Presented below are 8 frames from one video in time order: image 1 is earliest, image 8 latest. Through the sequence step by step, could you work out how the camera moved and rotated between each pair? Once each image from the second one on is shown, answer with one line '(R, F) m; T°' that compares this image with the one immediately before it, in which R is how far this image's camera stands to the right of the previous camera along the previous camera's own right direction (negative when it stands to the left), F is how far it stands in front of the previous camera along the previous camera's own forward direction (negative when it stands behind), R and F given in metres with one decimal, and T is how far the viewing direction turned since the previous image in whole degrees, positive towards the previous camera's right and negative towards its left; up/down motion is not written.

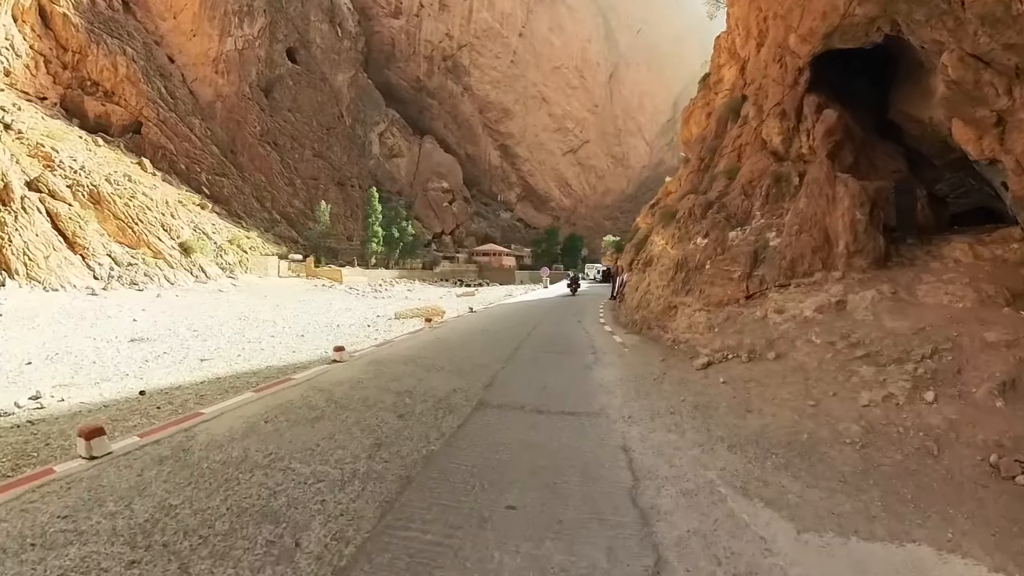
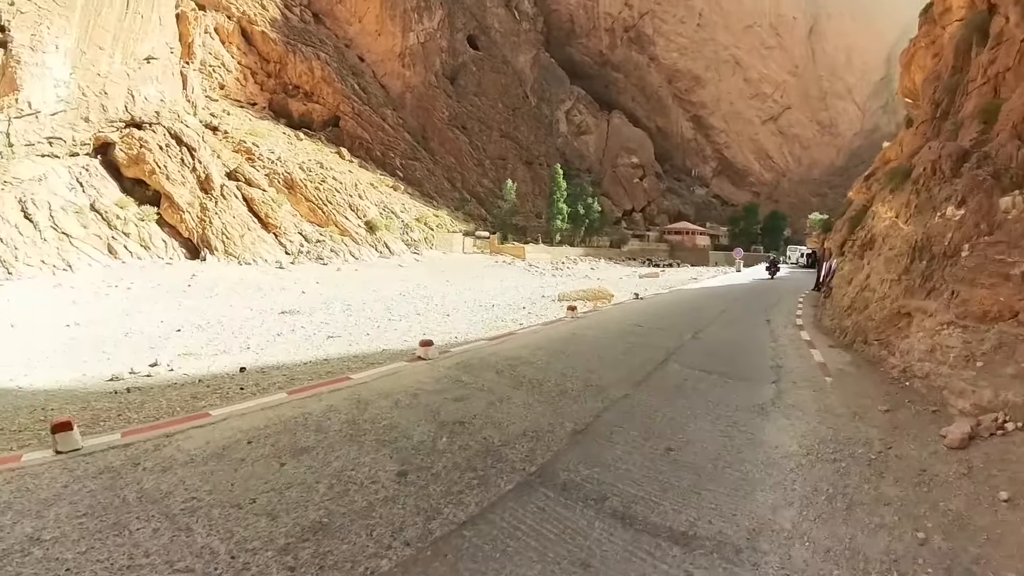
(+0.6, +2.4) m; -18°
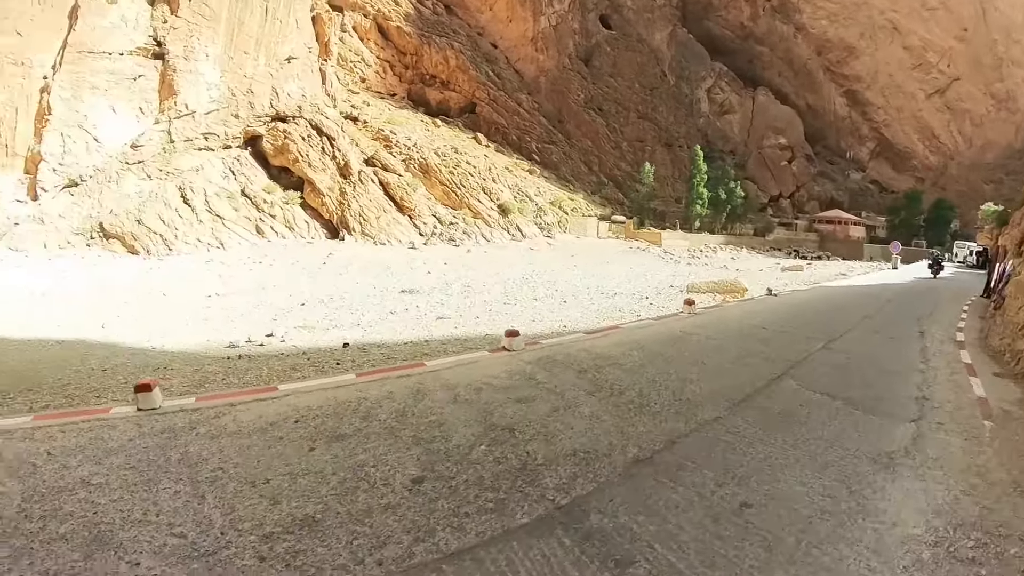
(+0.5, +0.6) m; -14°
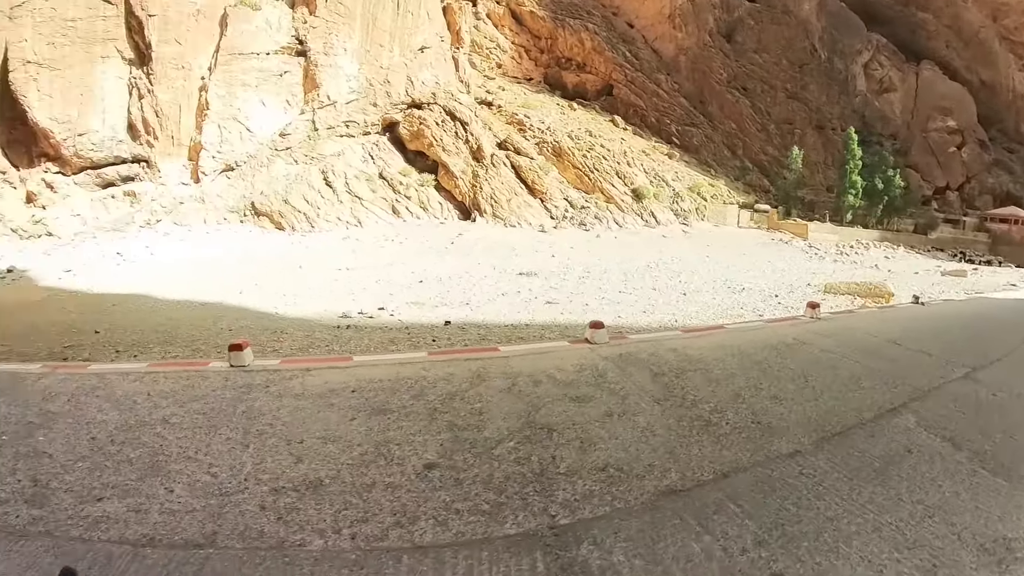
(+0.6, +0.3) m; -15°
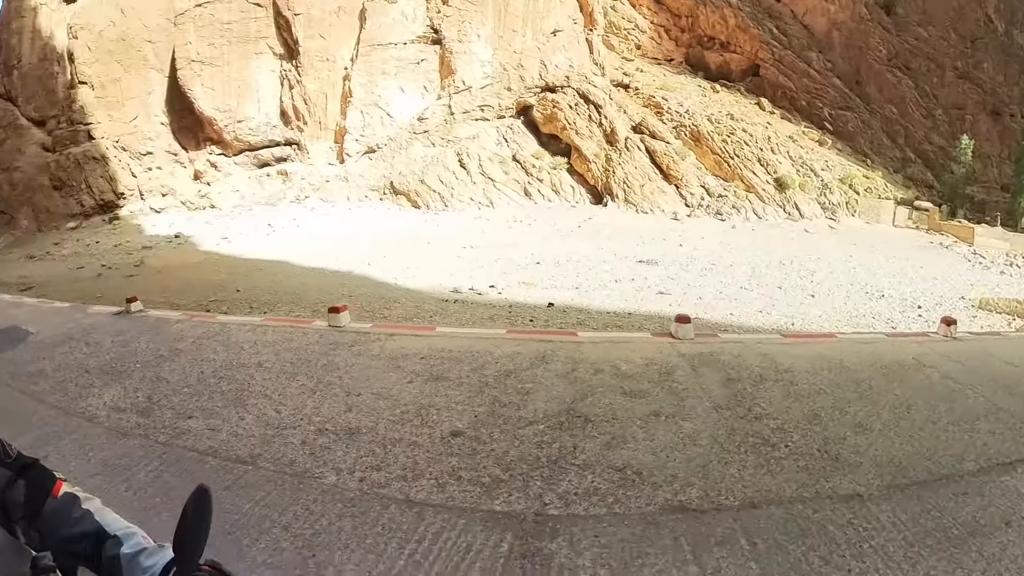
(+0.7, +0.1) m; -15°
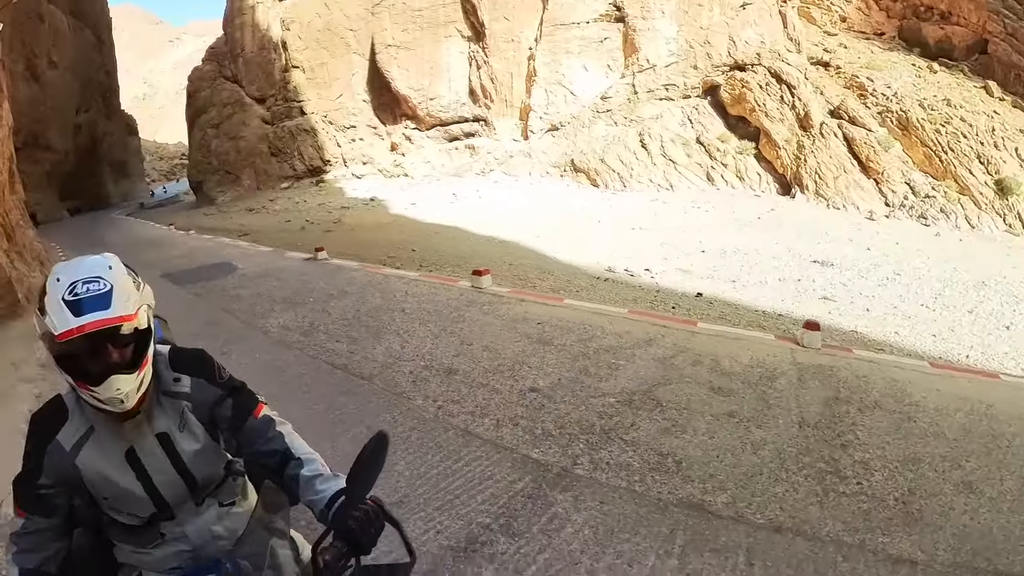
(+0.8, 0.0) m; -19°
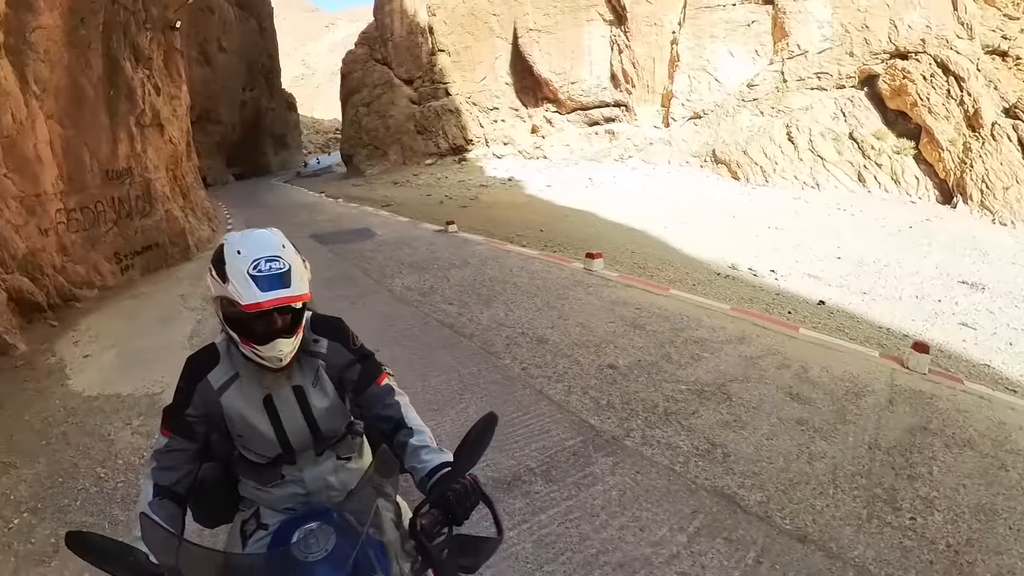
(+0.4, -0.2) m; -13°
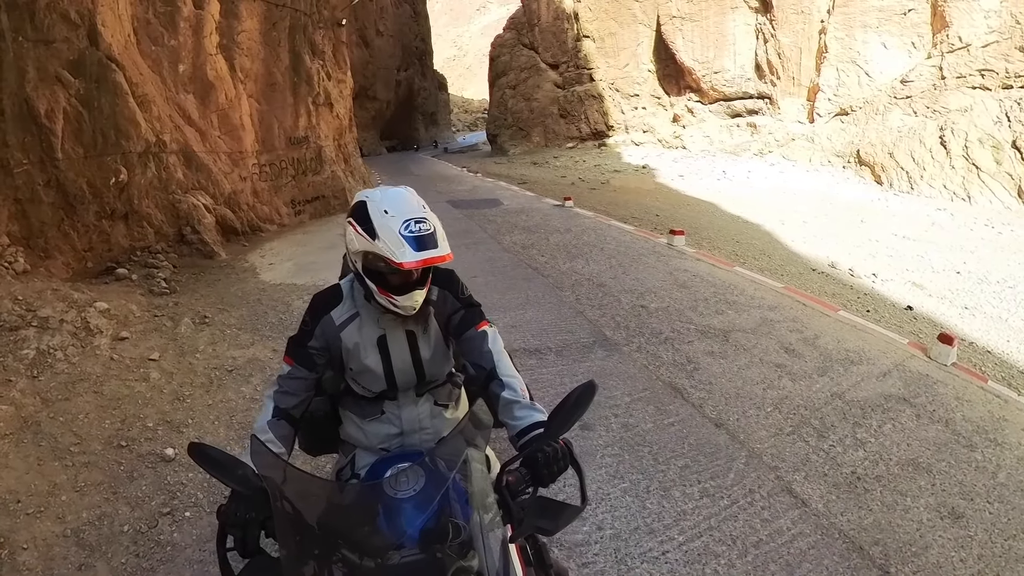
(+0.5, -1.0) m; -11°
